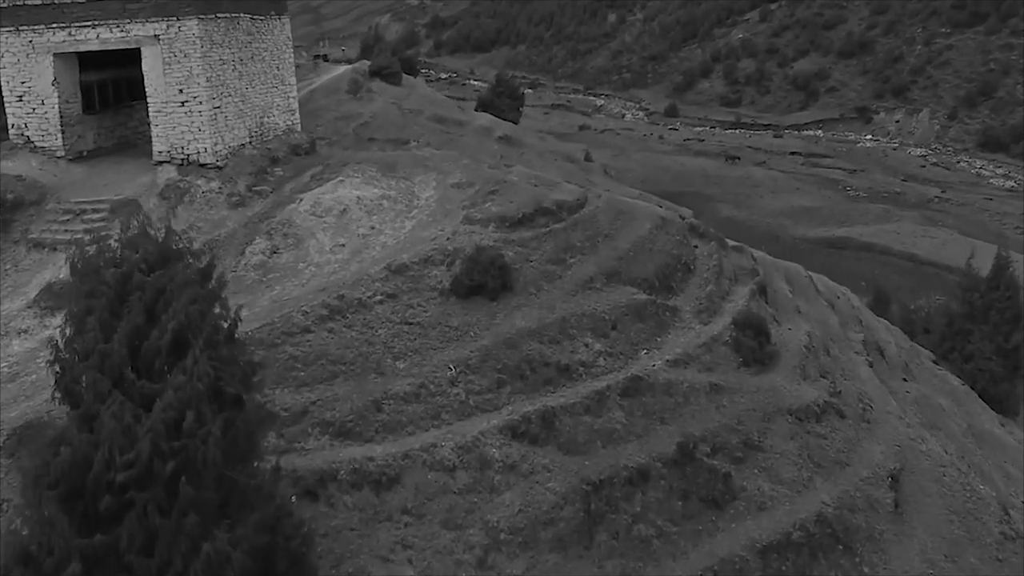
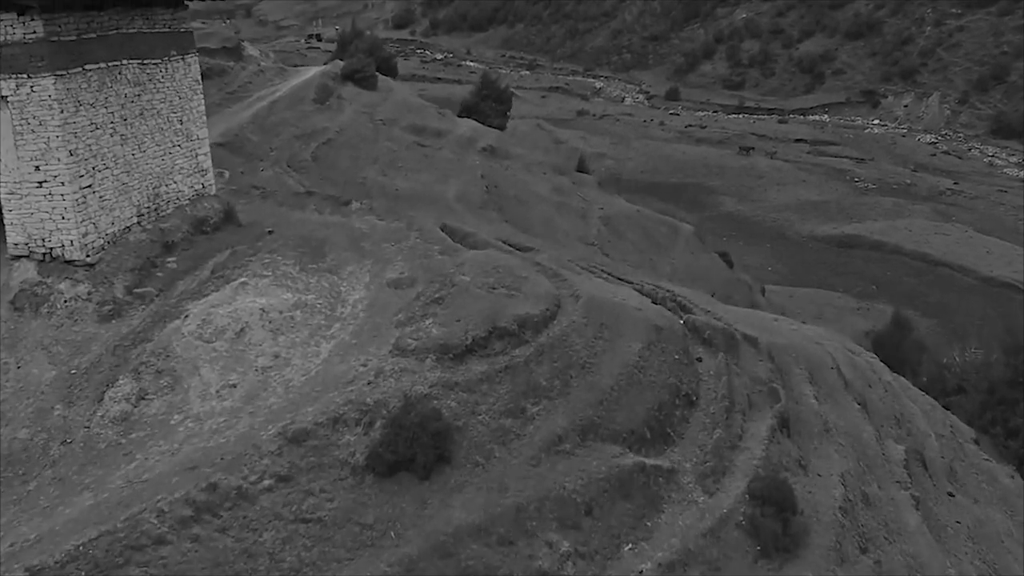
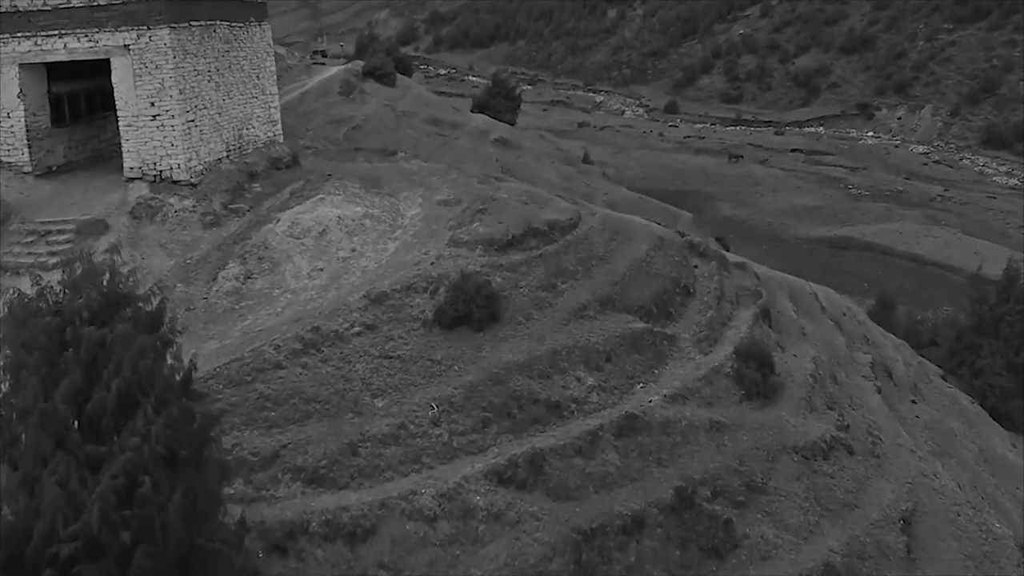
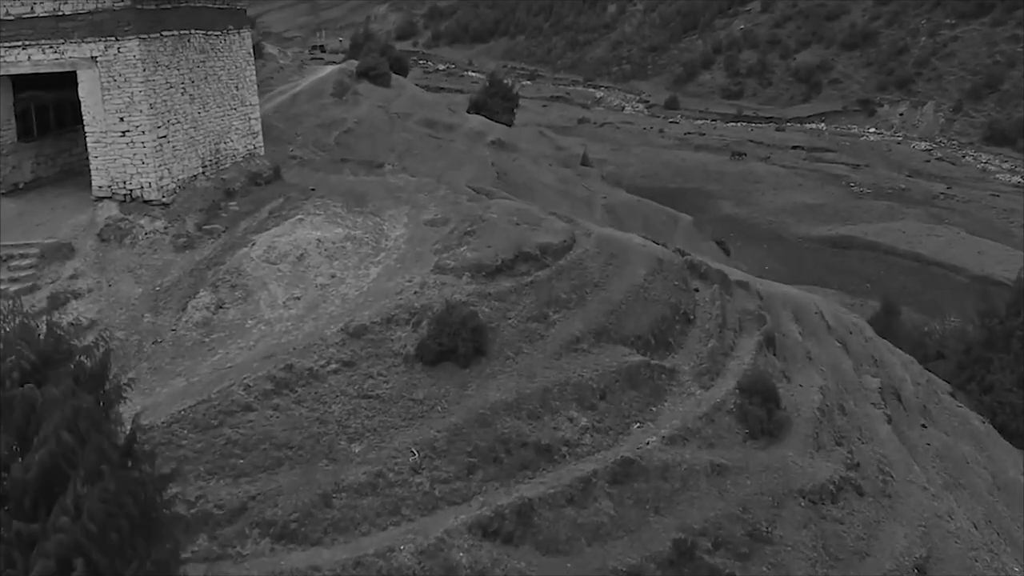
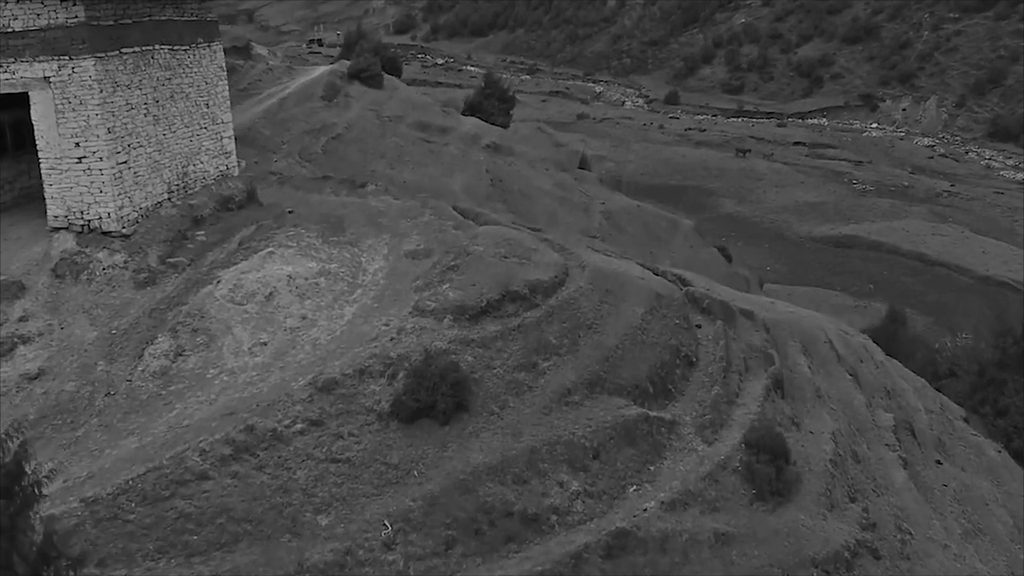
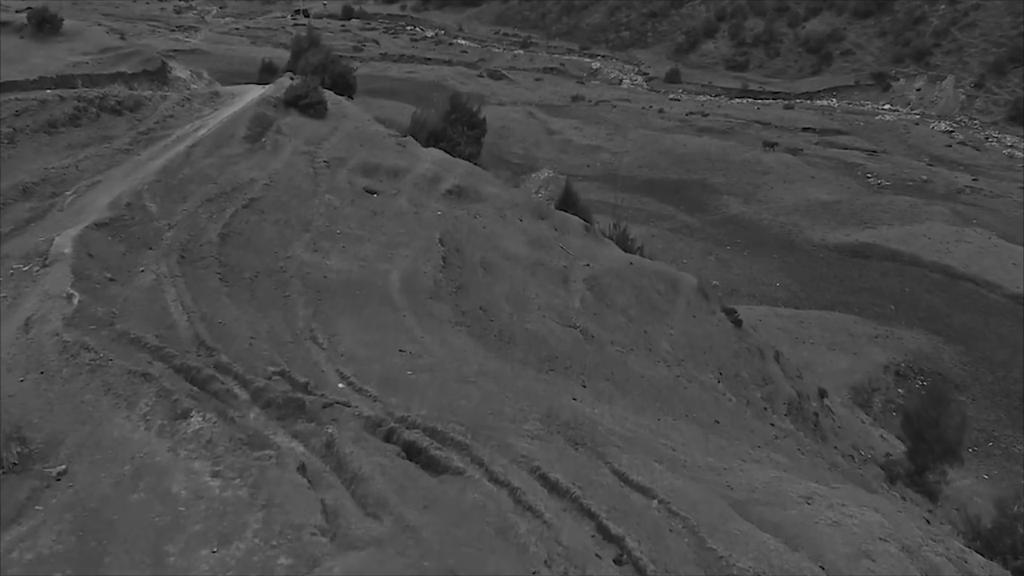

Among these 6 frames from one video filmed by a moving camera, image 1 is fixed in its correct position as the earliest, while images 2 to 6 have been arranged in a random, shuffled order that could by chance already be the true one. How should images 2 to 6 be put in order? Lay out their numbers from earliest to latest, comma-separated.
3, 4, 5, 2, 6
